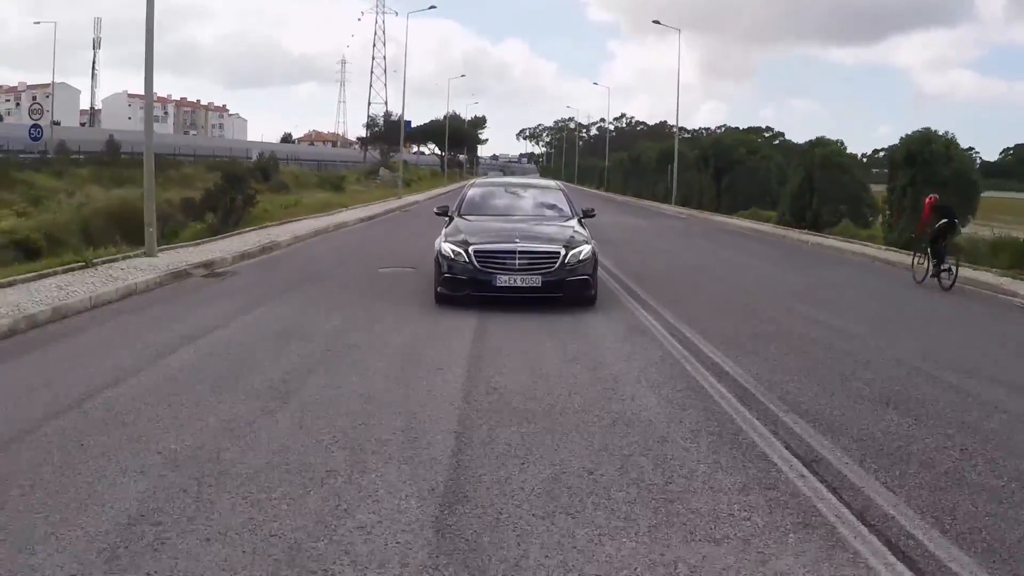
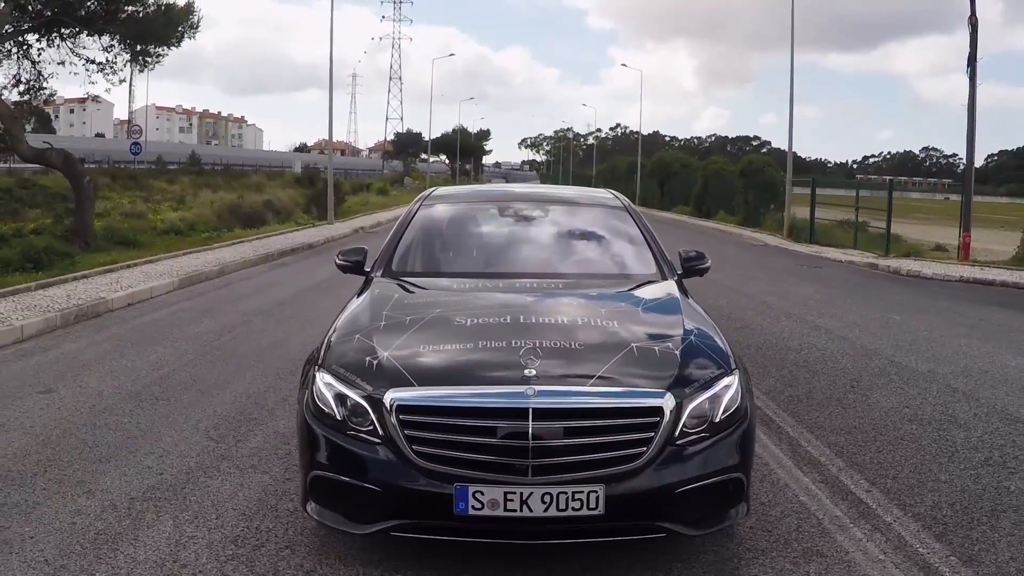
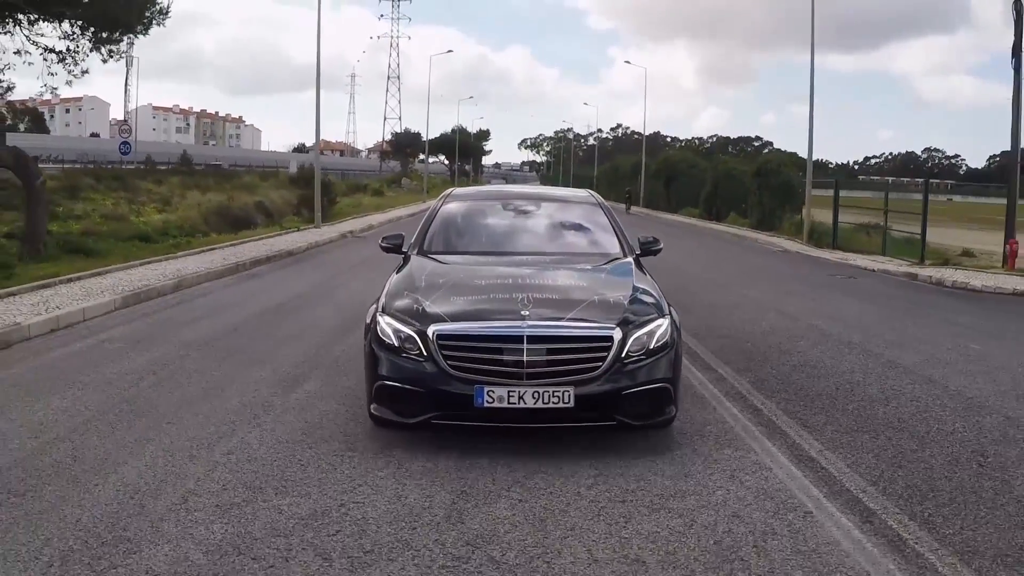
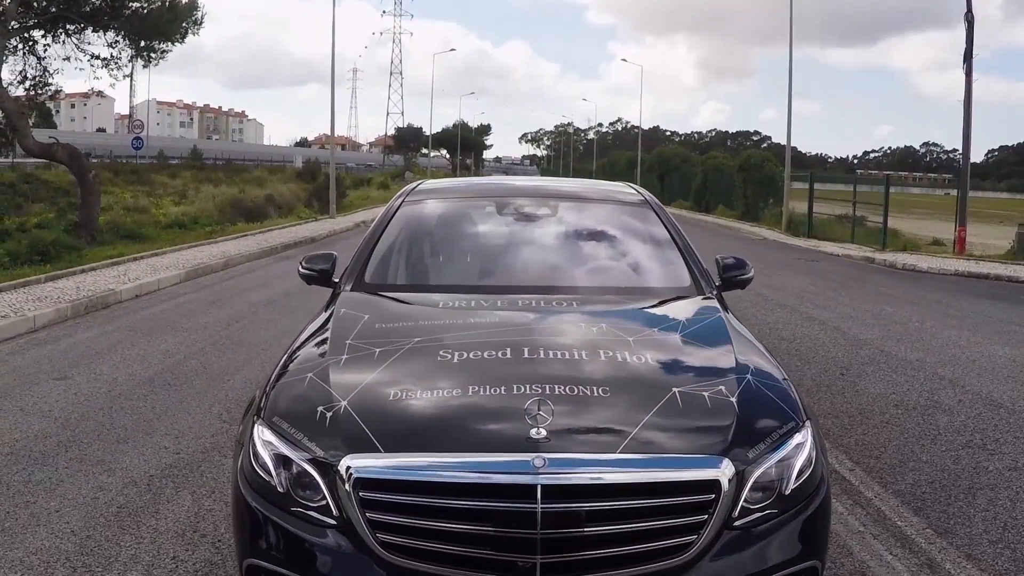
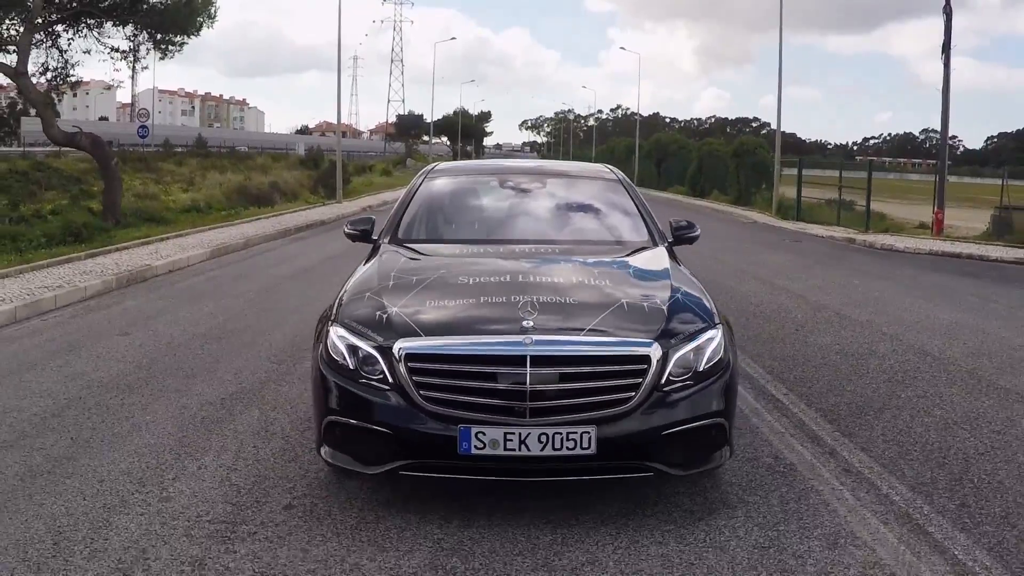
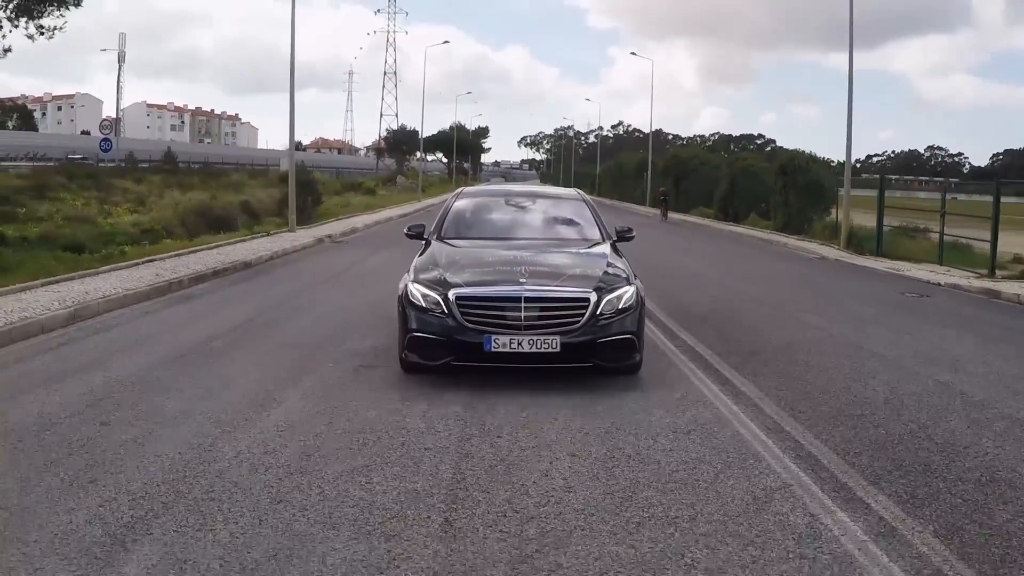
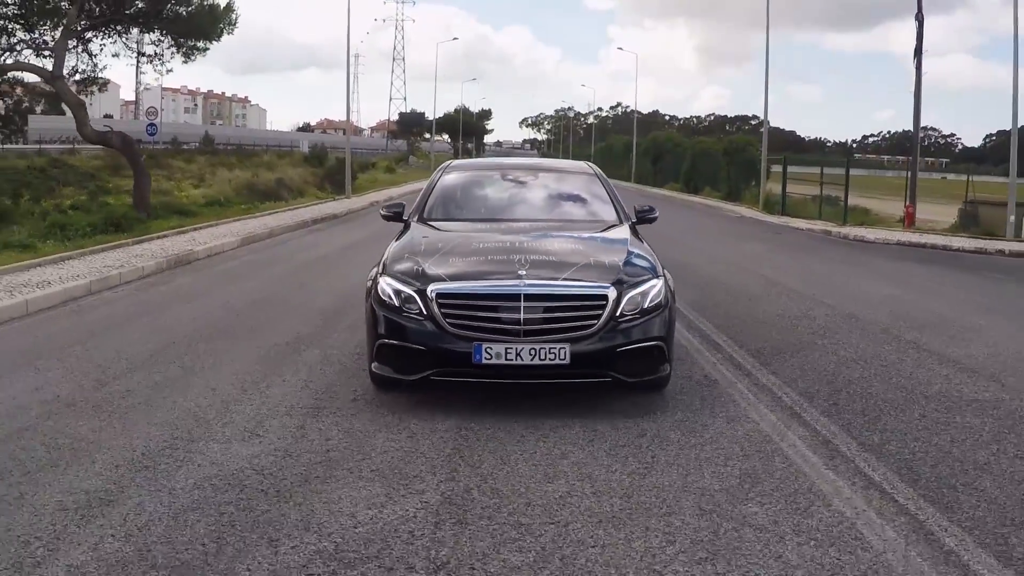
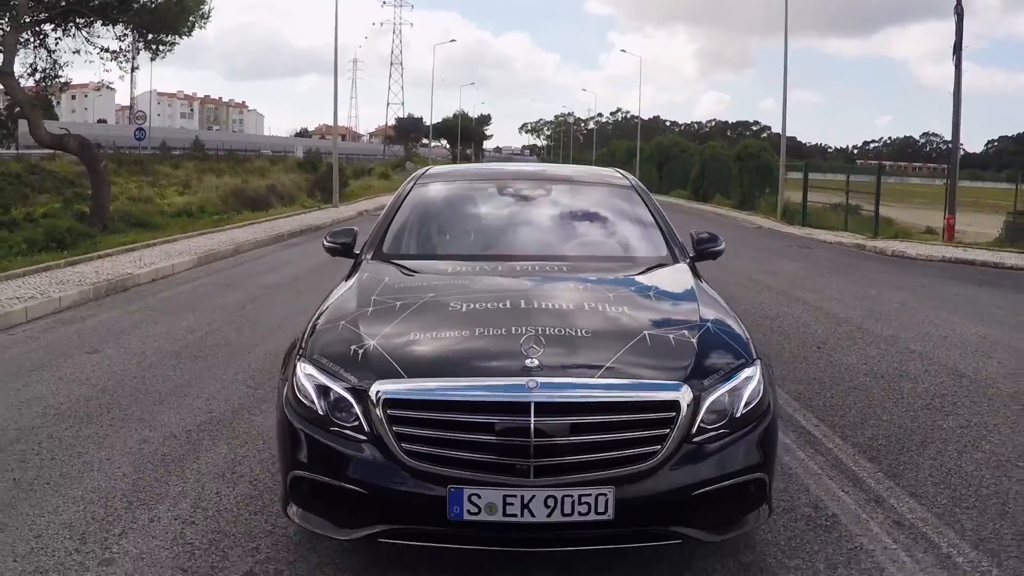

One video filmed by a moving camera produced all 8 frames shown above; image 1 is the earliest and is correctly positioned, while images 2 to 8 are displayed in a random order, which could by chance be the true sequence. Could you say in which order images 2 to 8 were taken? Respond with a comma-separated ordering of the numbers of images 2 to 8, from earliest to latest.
6, 3, 2, 4, 8, 5, 7
